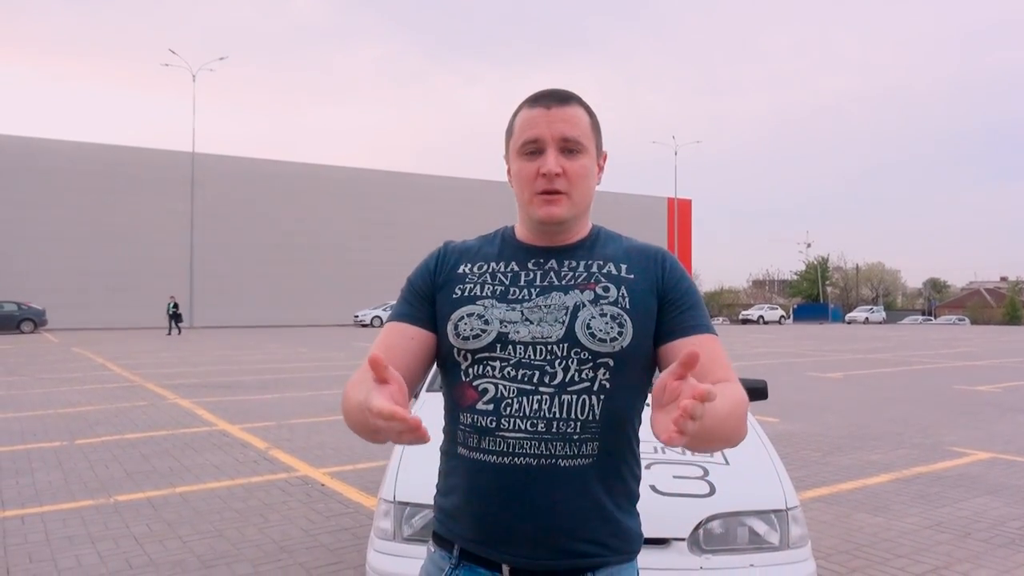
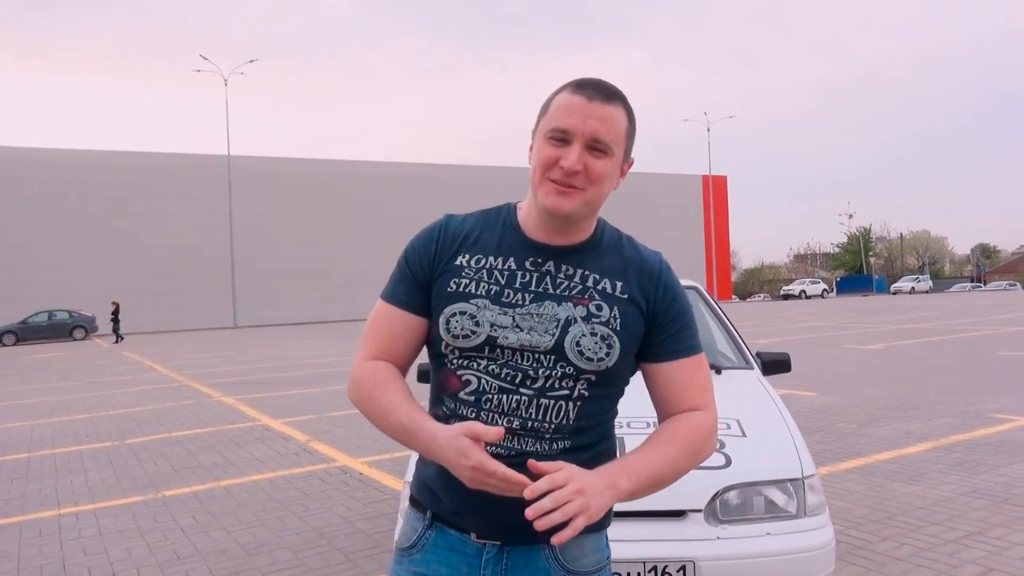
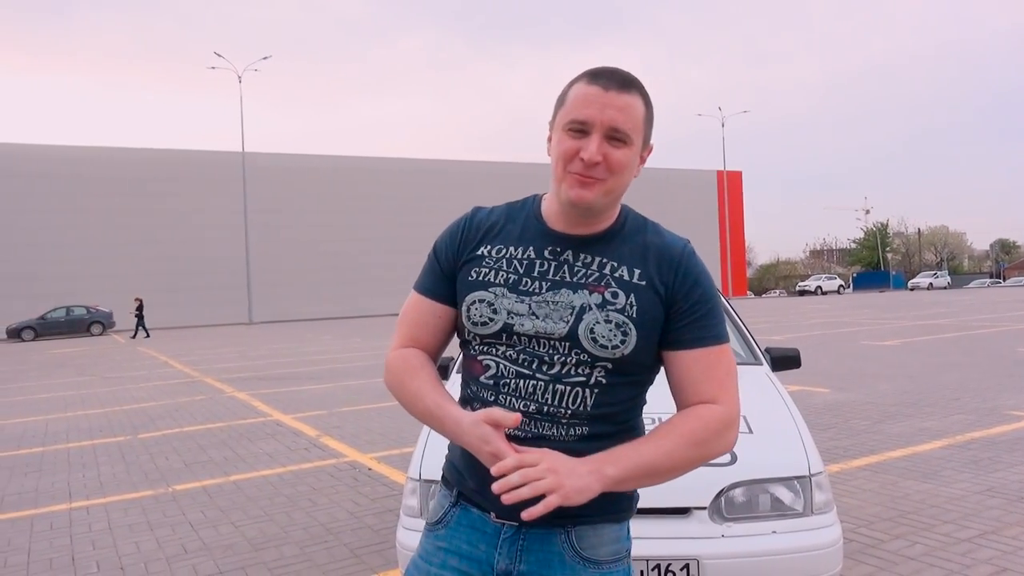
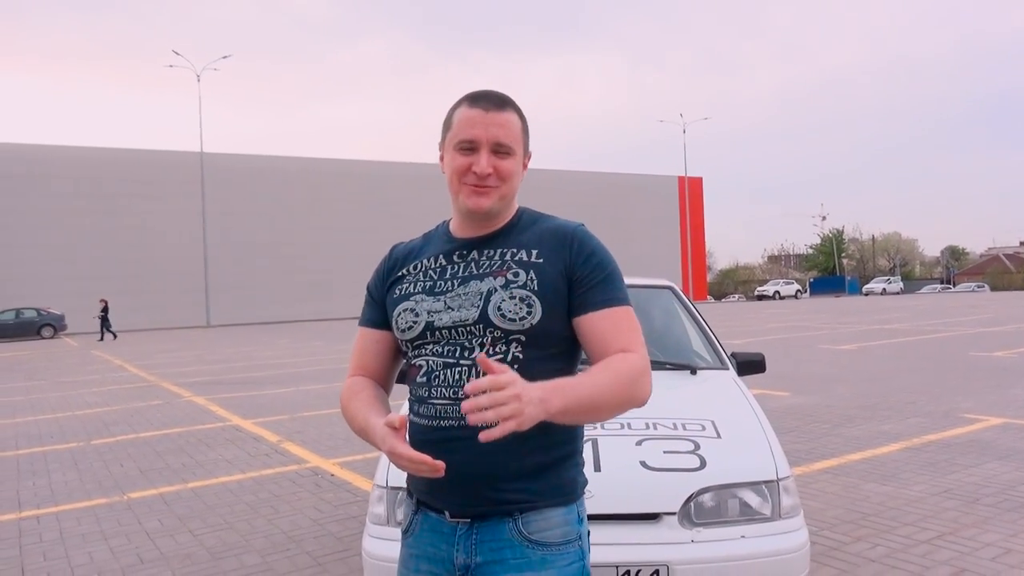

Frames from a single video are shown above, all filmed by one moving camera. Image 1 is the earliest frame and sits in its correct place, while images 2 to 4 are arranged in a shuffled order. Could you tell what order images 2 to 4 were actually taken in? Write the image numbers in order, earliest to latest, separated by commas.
4, 3, 2
